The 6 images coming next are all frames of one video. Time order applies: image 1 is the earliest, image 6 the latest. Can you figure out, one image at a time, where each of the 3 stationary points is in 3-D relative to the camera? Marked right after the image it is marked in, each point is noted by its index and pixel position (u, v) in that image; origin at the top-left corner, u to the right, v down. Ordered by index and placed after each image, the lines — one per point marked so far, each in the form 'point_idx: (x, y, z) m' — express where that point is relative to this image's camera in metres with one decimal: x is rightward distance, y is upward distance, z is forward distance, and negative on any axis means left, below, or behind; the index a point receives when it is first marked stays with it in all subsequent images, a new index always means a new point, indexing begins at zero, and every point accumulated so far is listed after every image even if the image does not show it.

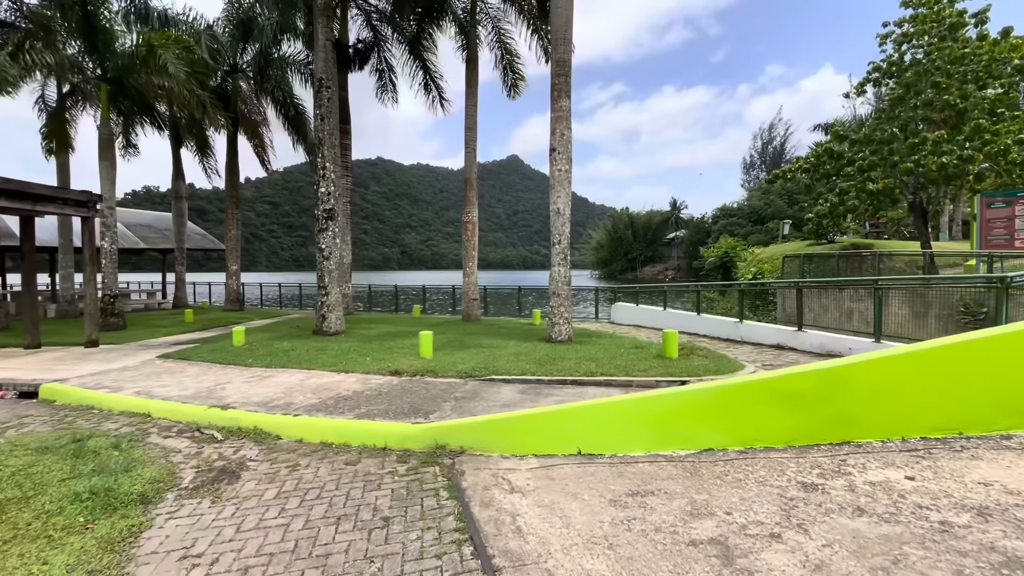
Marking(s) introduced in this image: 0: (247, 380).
0: (-4.8, -1.7, +8.5) m
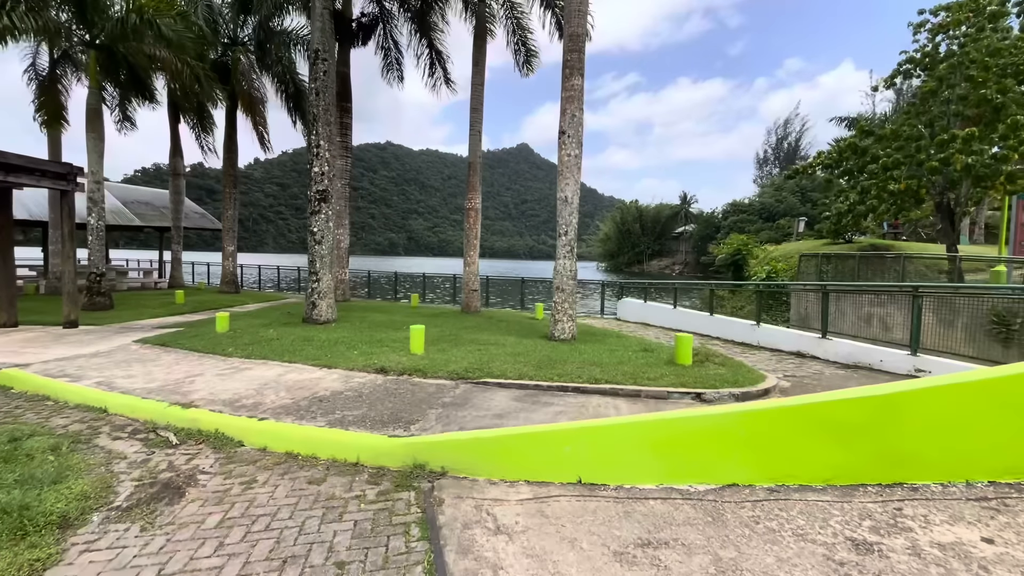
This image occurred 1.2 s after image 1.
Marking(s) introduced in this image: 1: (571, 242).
0: (-4.8, -1.4, +7.9) m
1: (+1.3, +1.0, +10.3) m
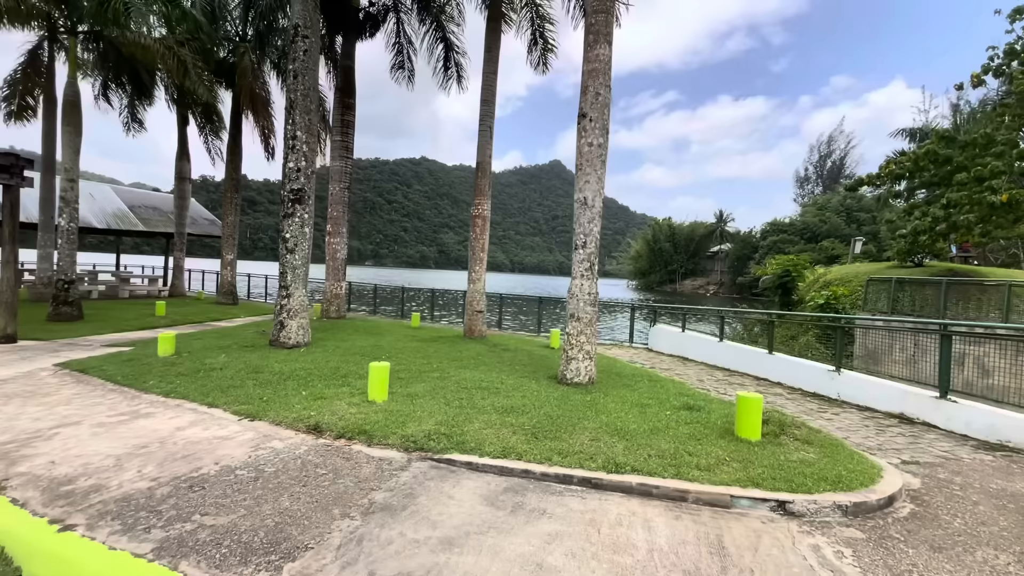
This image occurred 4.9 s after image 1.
0: (-5.0, -1.6, +5.8) m
1: (+1.3, +0.5, +7.9) m
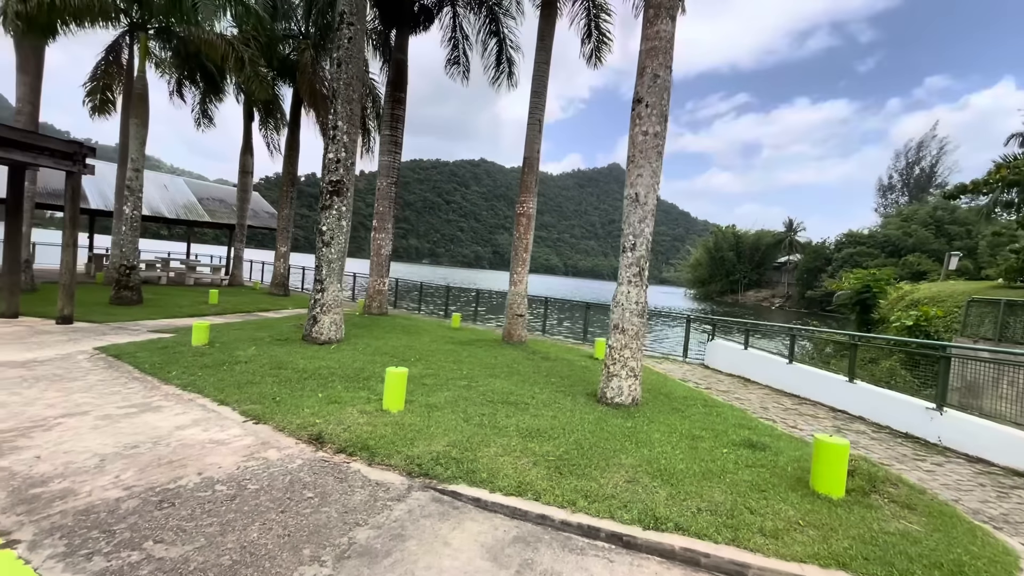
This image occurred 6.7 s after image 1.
0: (-4.7, -1.5, +5.6) m
1: (+1.9, +0.4, +7.0) m
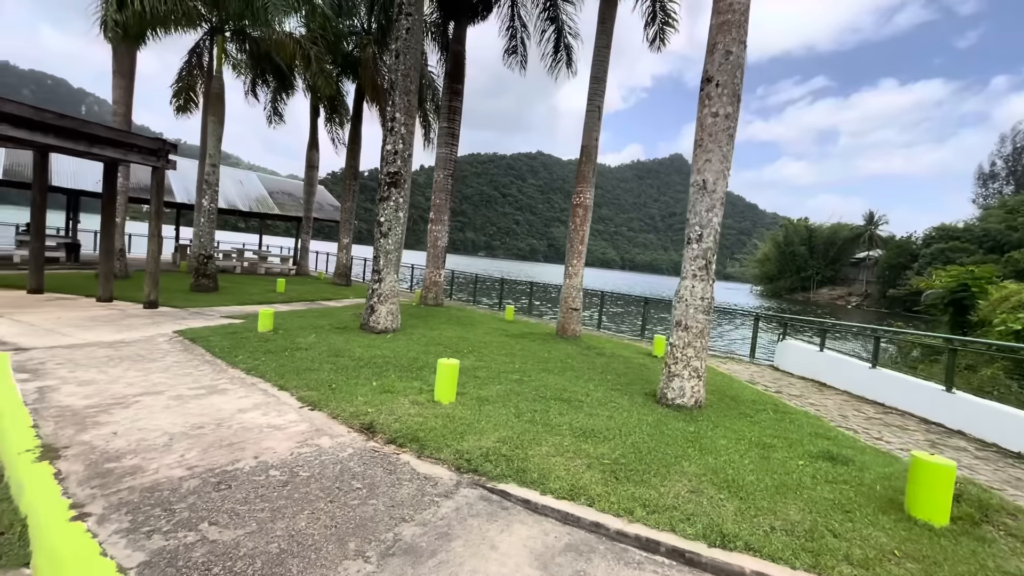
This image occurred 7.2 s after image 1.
0: (-4.1, -1.3, +5.9) m
1: (+2.7, +0.5, +6.5) m
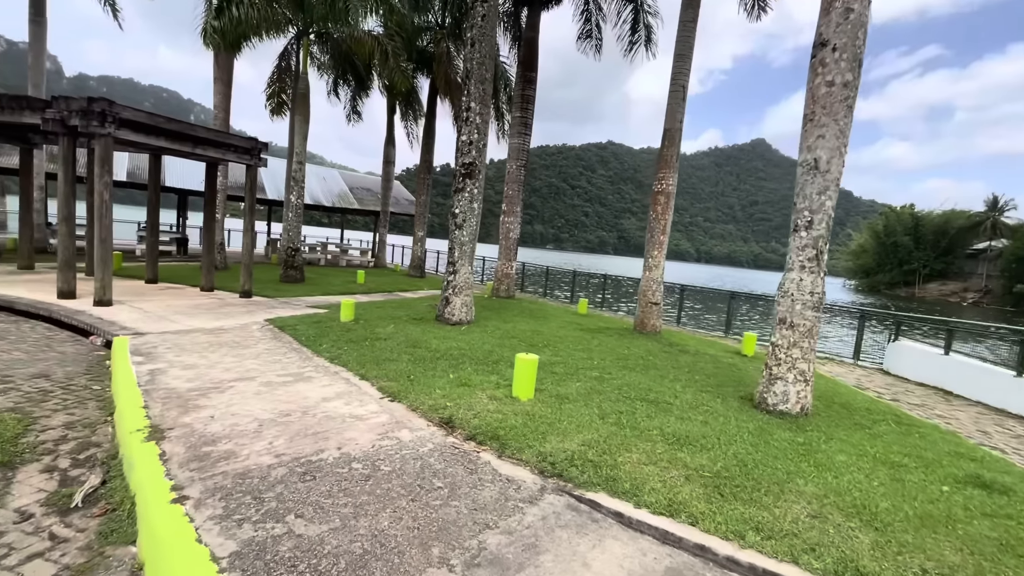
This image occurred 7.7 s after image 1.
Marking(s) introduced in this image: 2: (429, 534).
0: (-3.1, -1.2, +6.1) m
1: (+3.7, +0.6, +5.8) m
2: (-0.5, -1.6, +3.1) m
